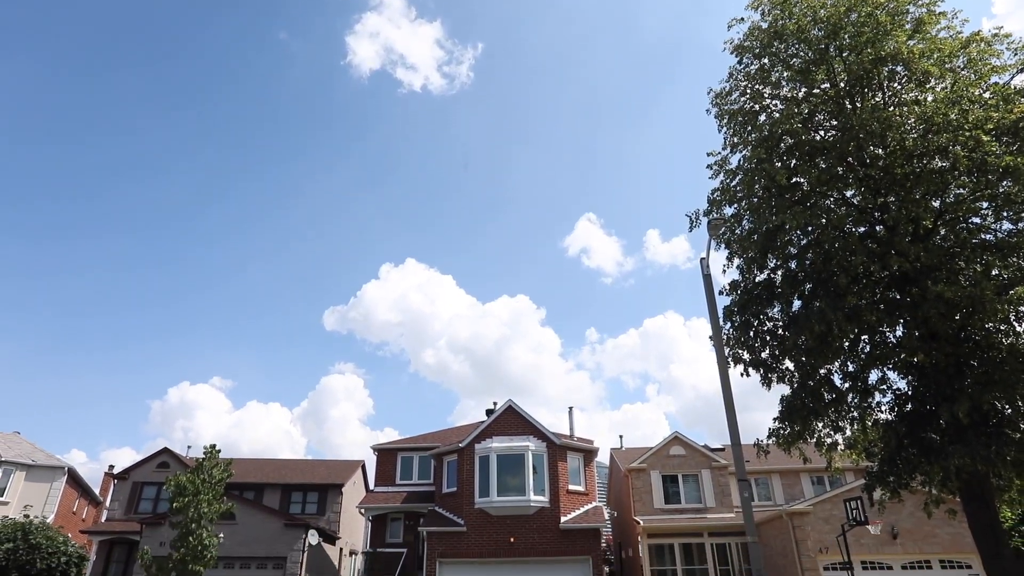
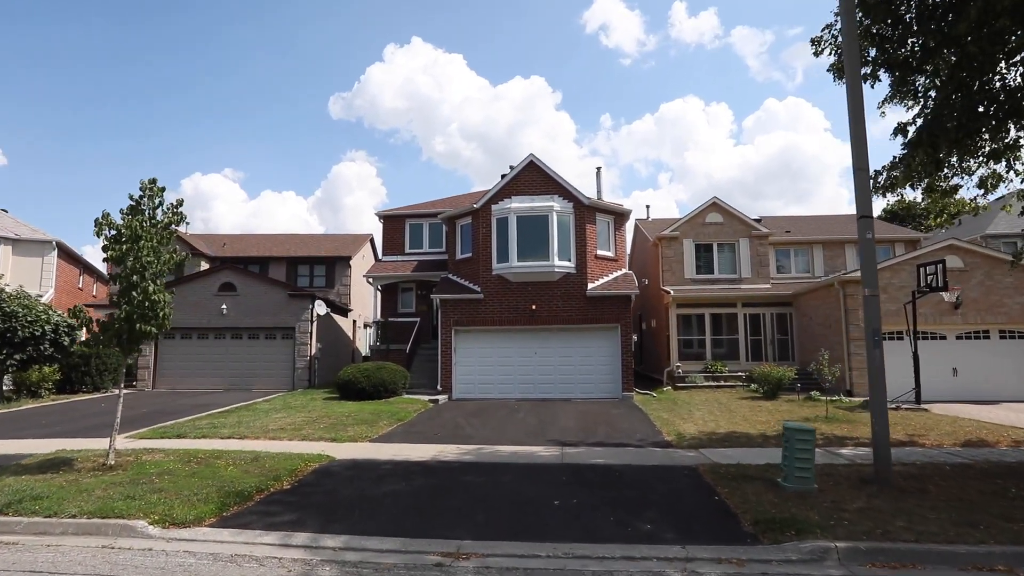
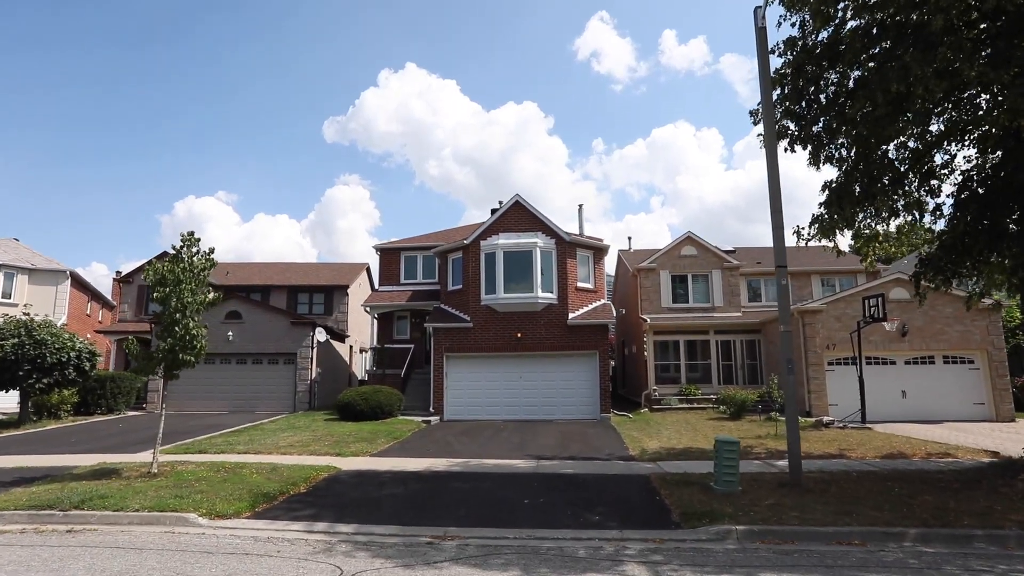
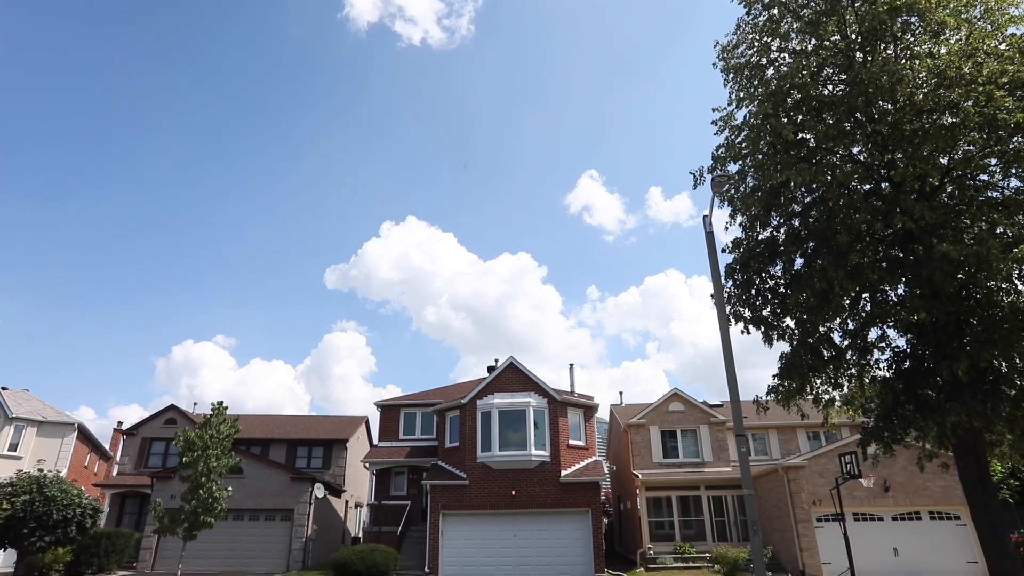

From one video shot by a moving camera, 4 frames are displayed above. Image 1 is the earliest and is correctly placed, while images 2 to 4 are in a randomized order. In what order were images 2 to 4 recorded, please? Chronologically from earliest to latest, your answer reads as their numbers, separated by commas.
4, 3, 2
